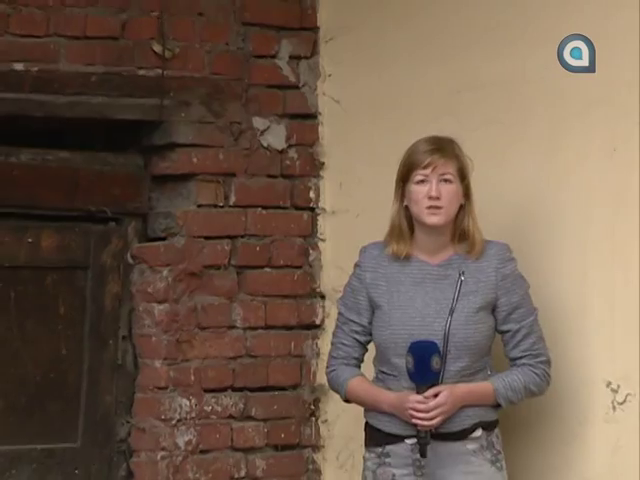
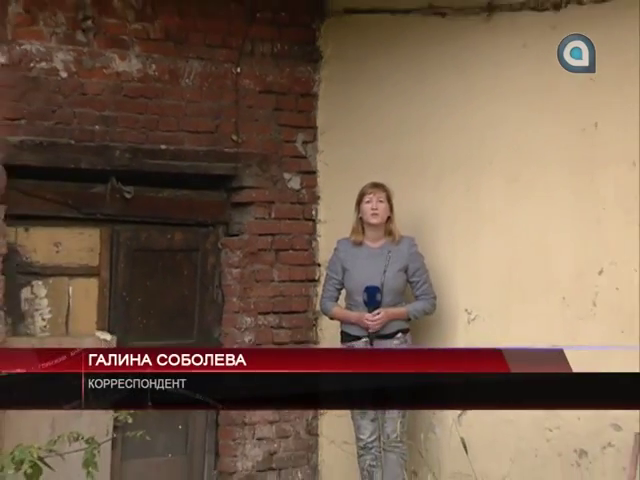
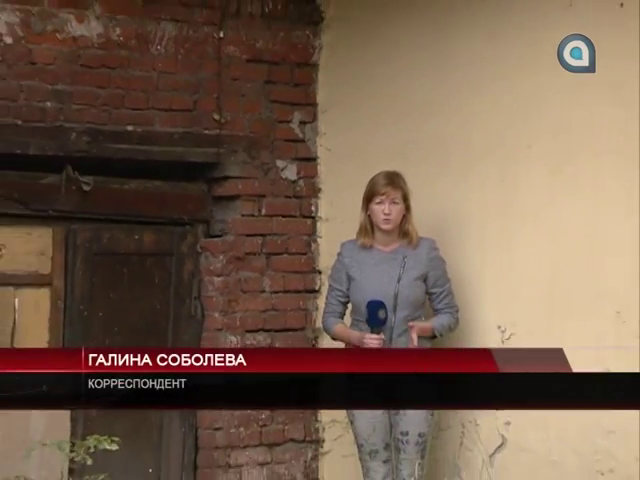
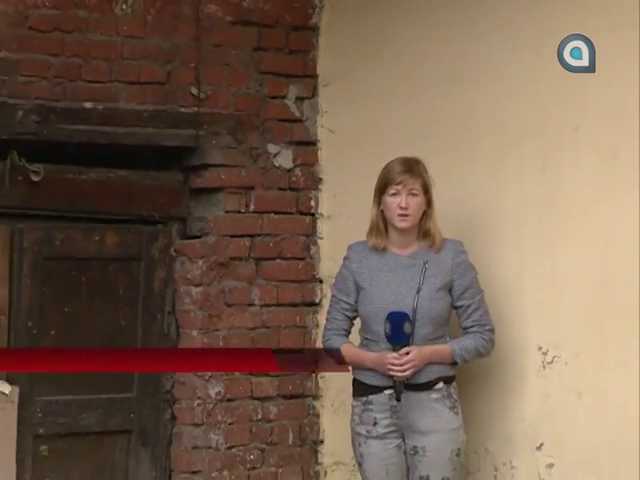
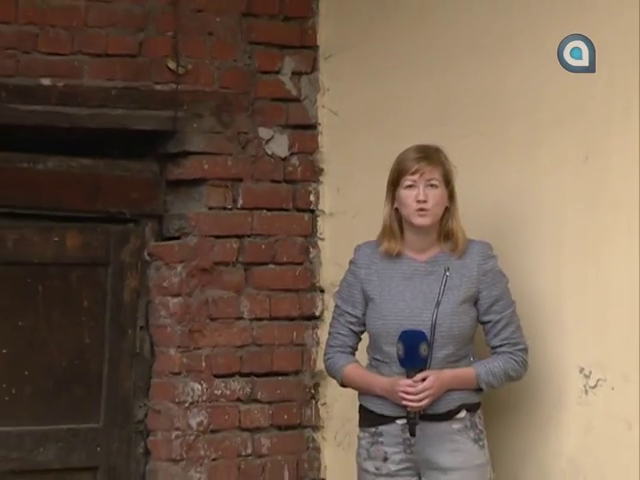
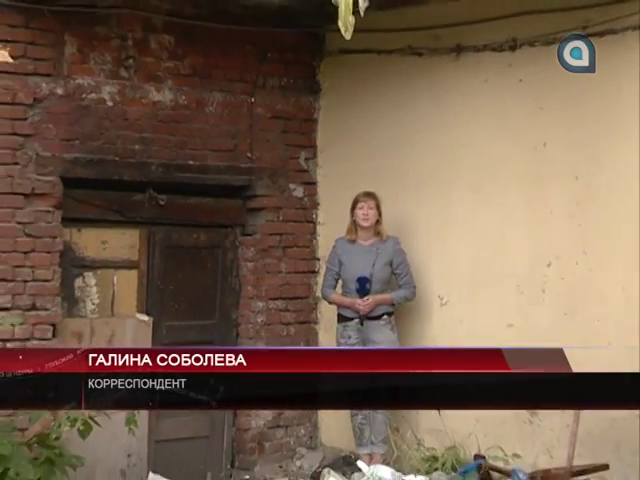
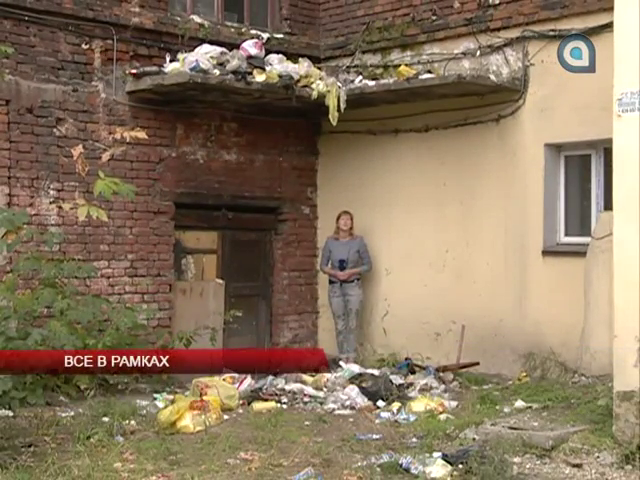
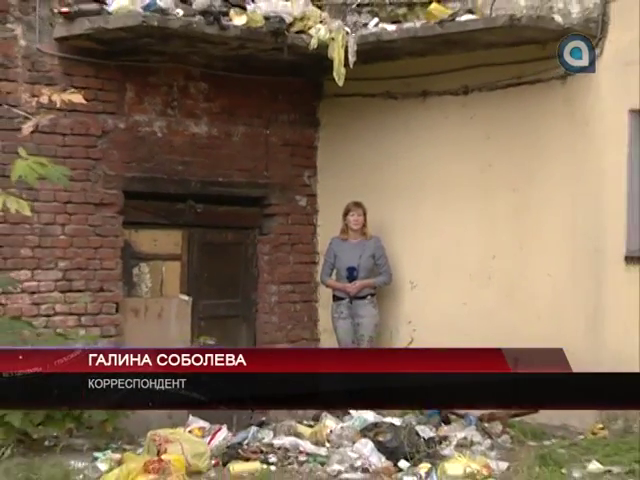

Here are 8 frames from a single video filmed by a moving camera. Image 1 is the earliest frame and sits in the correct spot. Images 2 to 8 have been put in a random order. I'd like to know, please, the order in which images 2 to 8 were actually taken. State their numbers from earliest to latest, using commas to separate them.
5, 4, 3, 2, 6, 8, 7
